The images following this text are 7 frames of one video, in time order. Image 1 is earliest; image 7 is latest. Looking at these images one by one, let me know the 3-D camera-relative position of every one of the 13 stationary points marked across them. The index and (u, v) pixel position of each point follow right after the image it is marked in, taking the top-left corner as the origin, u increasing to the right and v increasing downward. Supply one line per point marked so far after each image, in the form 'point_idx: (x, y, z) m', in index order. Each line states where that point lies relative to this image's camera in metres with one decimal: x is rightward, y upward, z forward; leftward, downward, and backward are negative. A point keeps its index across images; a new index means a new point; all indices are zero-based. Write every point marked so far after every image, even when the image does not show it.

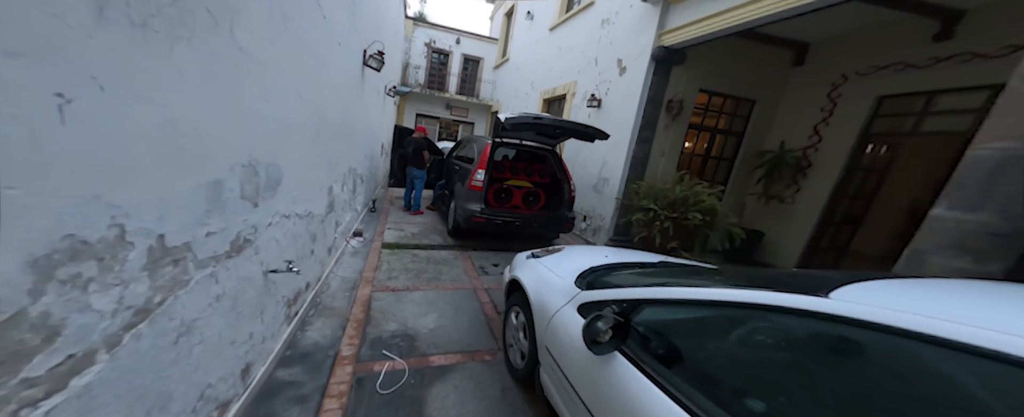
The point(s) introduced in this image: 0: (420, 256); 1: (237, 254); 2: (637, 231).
0: (-1.1, -0.6, +3.6) m
1: (-1.1, -0.2, +1.2) m
2: (+1.7, -0.3, +4.2) m
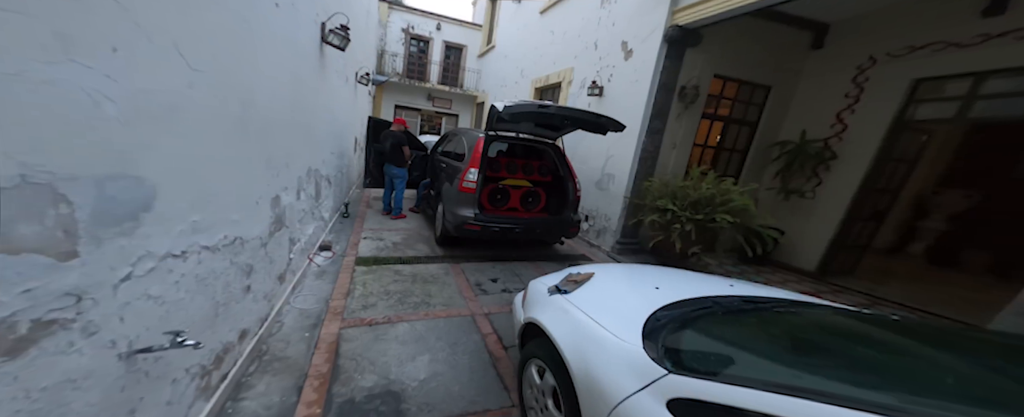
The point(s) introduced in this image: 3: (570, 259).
0: (-1.1, -0.6, +3.0) m
1: (-0.9, -0.3, +0.6) m
2: (+1.7, -0.3, +3.7) m
3: (+0.8, -0.7, +4.2) m
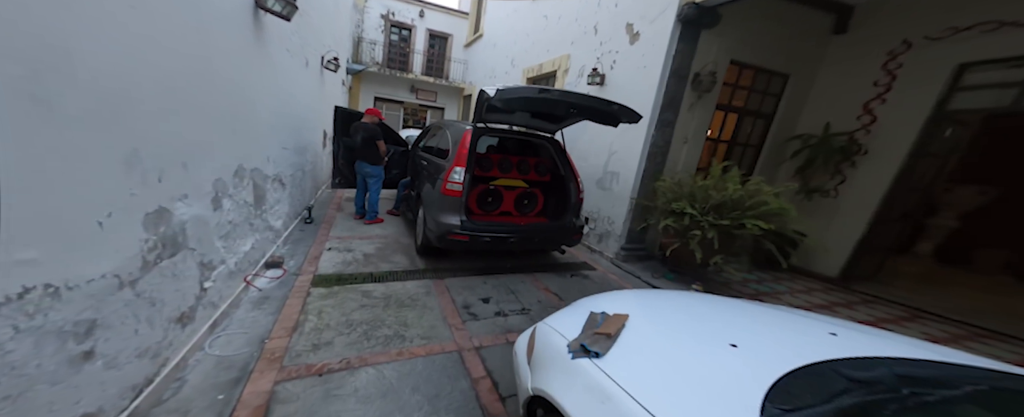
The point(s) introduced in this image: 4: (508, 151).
0: (-1.1, -0.7, +2.4) m
1: (-0.9, -0.4, 0.0) m
2: (+1.6, -0.3, +3.2) m
3: (+0.7, -0.8, +3.7) m
4: (0.0, +0.7, +3.6) m
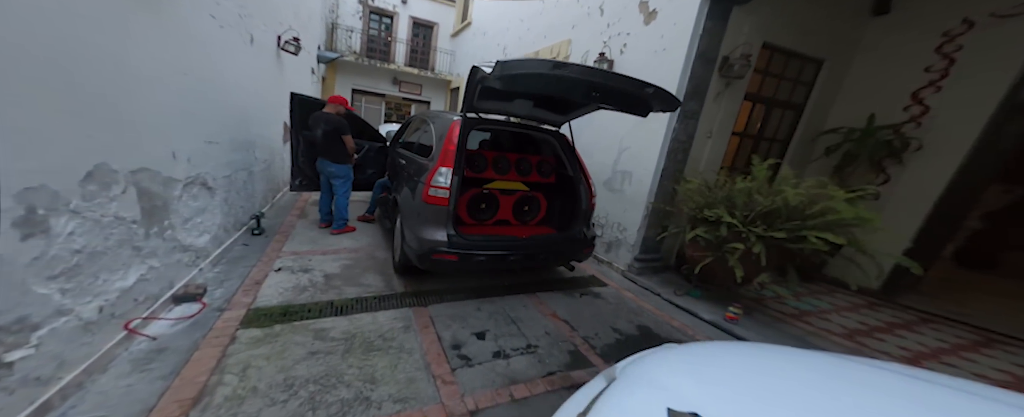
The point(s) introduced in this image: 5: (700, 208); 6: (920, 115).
0: (-1.1, -0.8, +1.8) m
1: (-0.8, -0.4, -0.6) m
2: (+1.6, -0.4, +2.7) m
3: (+0.7, -0.8, +3.2) m
4: (-0.1, +0.6, +3.0) m
5: (+1.6, 0.0, +2.5) m
6: (+4.0, +0.9, +2.9) m
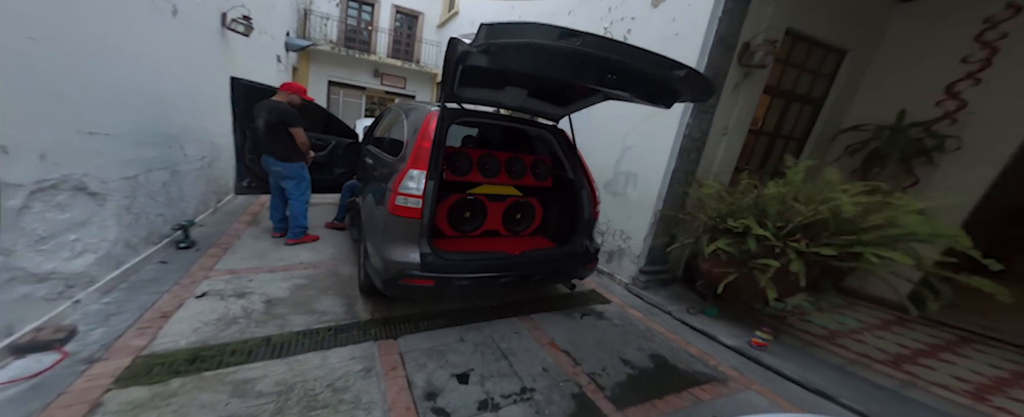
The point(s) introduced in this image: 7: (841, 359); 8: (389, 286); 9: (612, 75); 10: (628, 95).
0: (-1.1, -0.8, +1.3) m
1: (-0.7, -0.5, -1.1) m
2: (+1.5, -0.4, +2.3) m
3: (+0.6, -0.9, +2.8) m
4: (-0.2, +0.6, +2.6) m
5: (+1.5, -0.1, +2.1) m
6: (+3.9, +0.8, +2.7) m
7: (+2.3, -1.1, +2.1) m
8: (-0.7, -0.4, +1.7) m
9: (+0.5, +0.7, +1.6) m
10: (+0.7, +0.6, +1.7) m
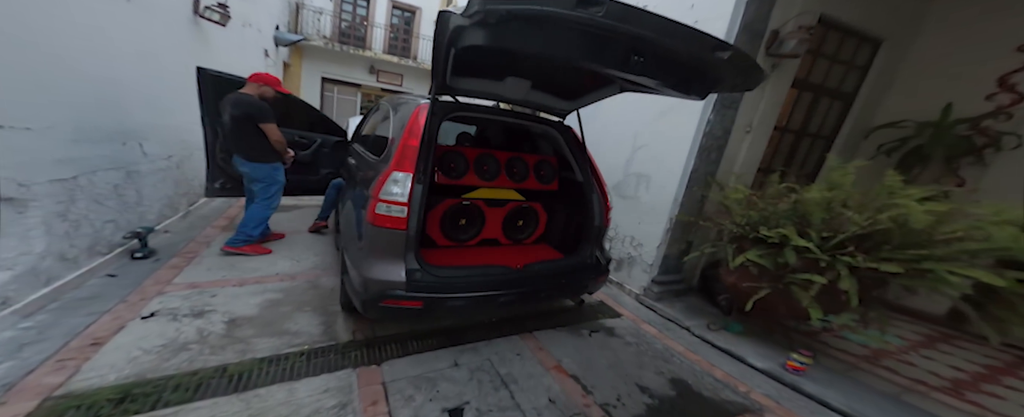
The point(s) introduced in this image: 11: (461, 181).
0: (-1.1, -0.9, +1.1) m
1: (-0.7, -0.5, -1.3) m
2: (+1.5, -0.5, +2.1) m
3: (+0.6, -0.9, +2.5) m
4: (-0.1, +0.5, +2.3) m
5: (+1.5, -0.1, +1.9) m
6: (+3.9, +0.8, +2.4) m
7: (+2.3, -1.1, +1.9) m
8: (-0.7, -0.5, +1.5) m
9: (+0.5, +0.7, +1.3) m
10: (+0.7, +0.6, +1.5) m
11: (-0.3, +0.2, +1.9) m
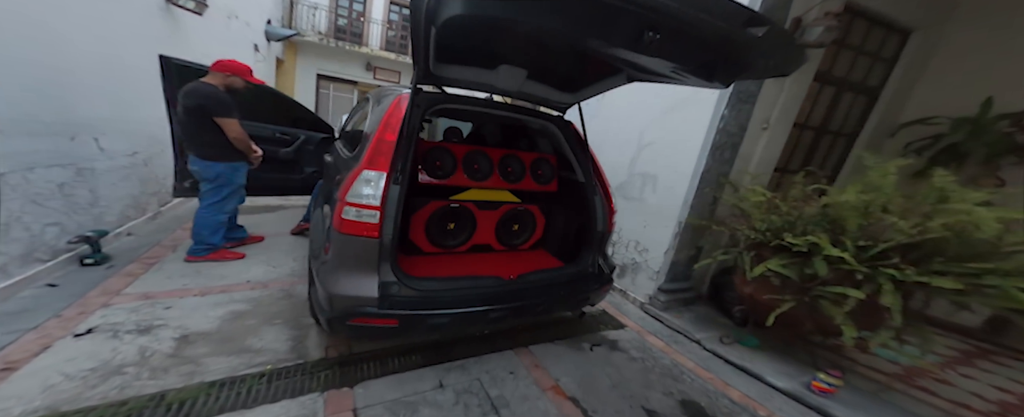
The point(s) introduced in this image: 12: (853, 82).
0: (-1.2, -0.9, +0.9) m
1: (-0.8, -0.5, -1.5) m
2: (+1.5, -0.5, +1.9) m
3: (+0.6, -0.9, +2.3) m
4: (-0.2, +0.5, +2.1) m
5: (+1.5, -0.1, +1.7) m
6: (+3.8, +0.8, +2.2) m
7: (+2.3, -1.1, +1.7) m
8: (-0.7, -0.5, +1.3) m
9: (+0.5, +0.6, +1.1) m
10: (+0.6, +0.6, +1.3) m
11: (-0.4, +0.1, +1.7) m
12: (+2.7, +1.0, +2.4) m
